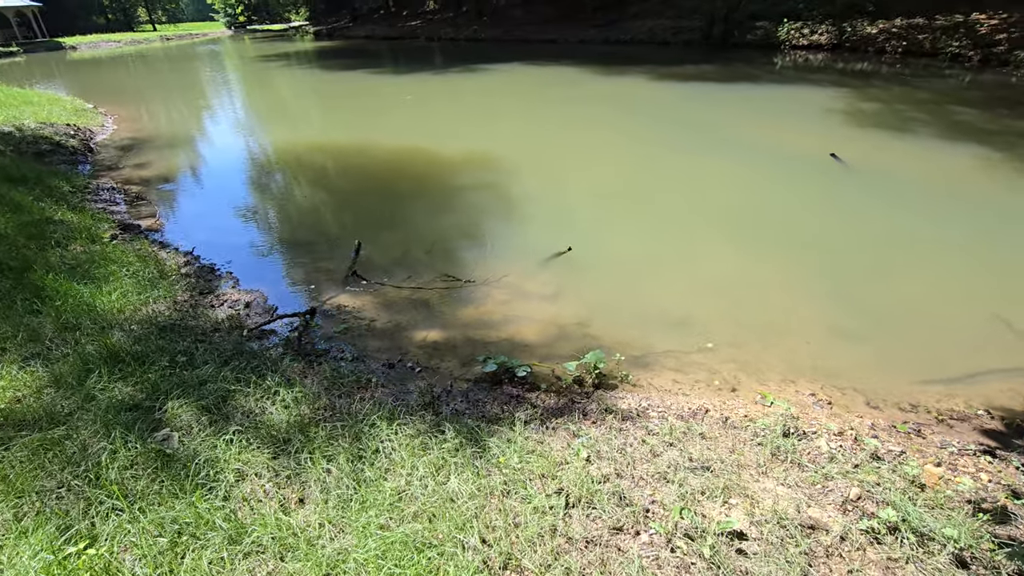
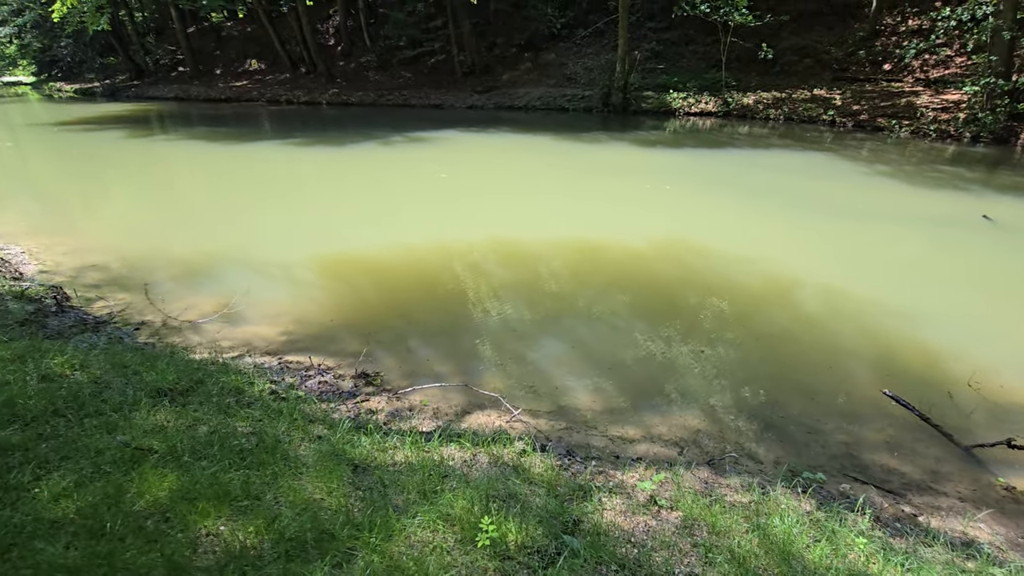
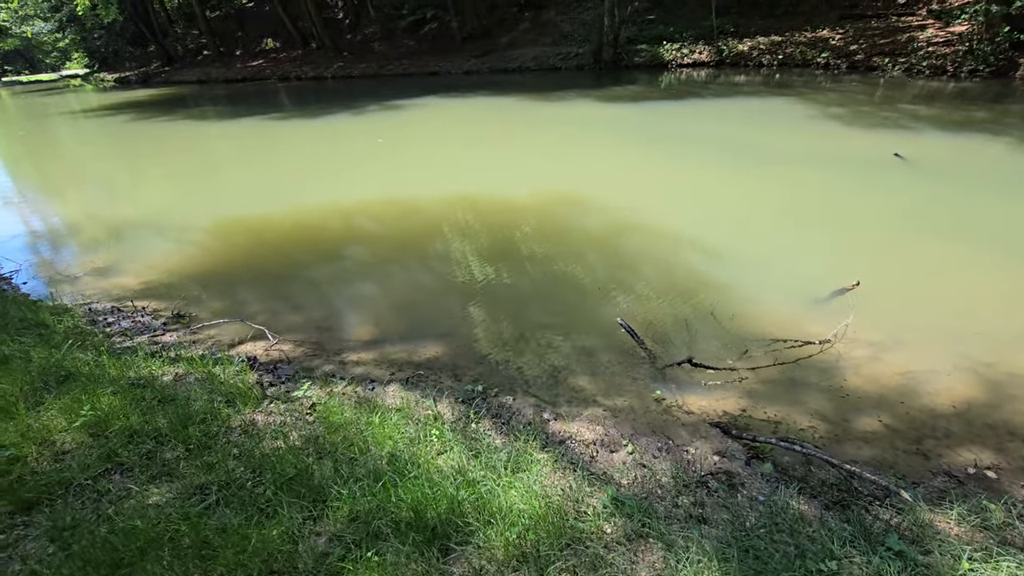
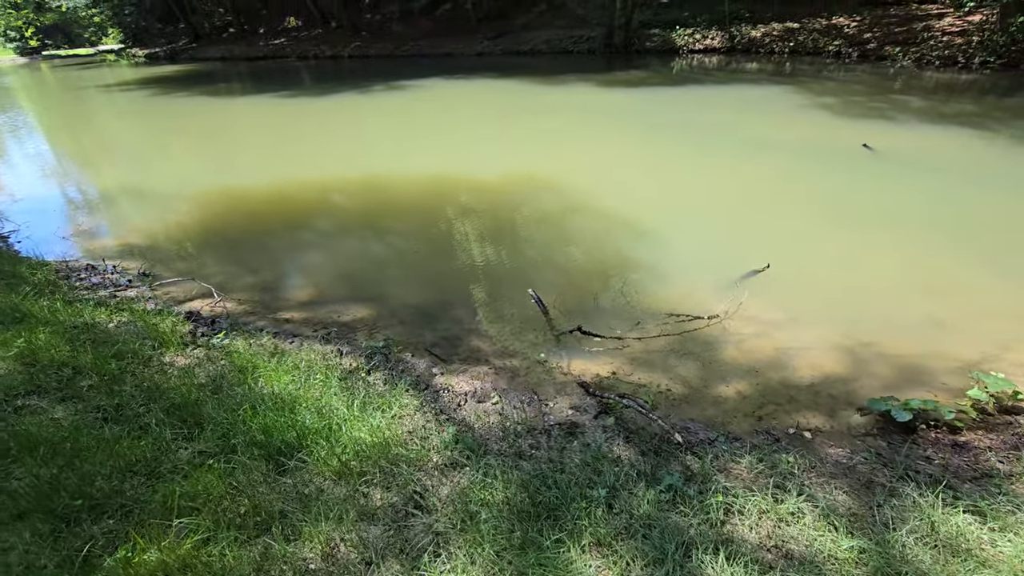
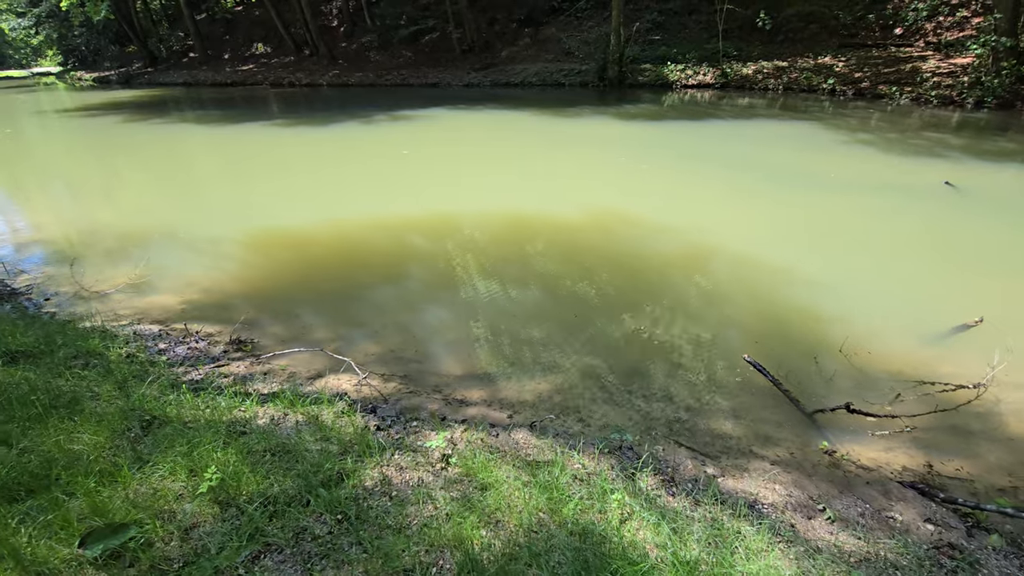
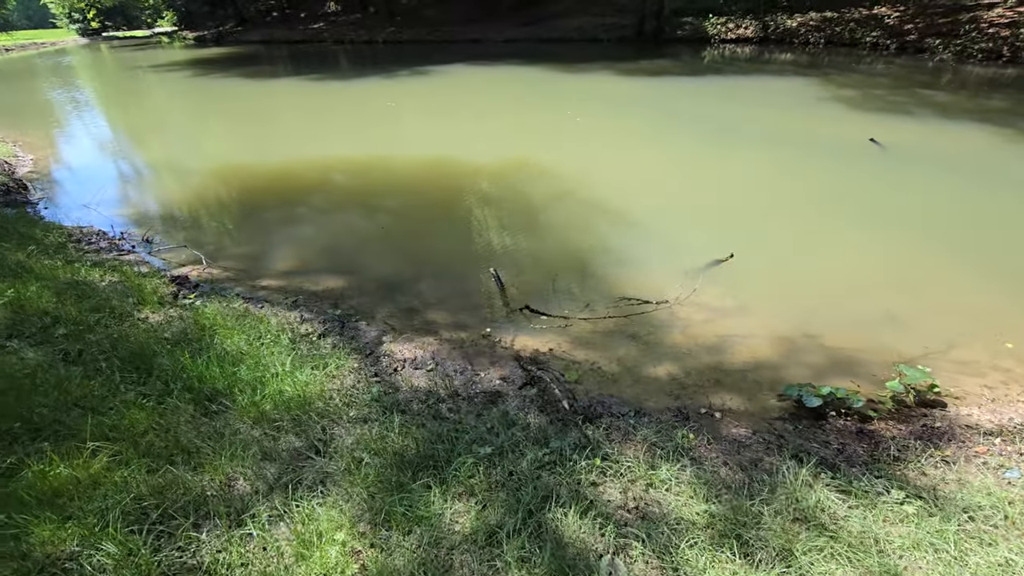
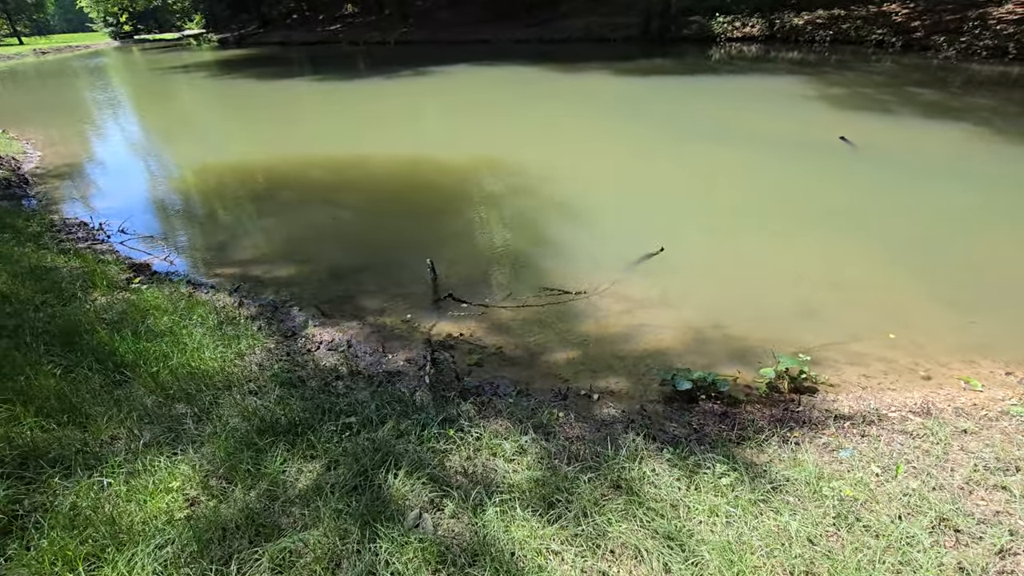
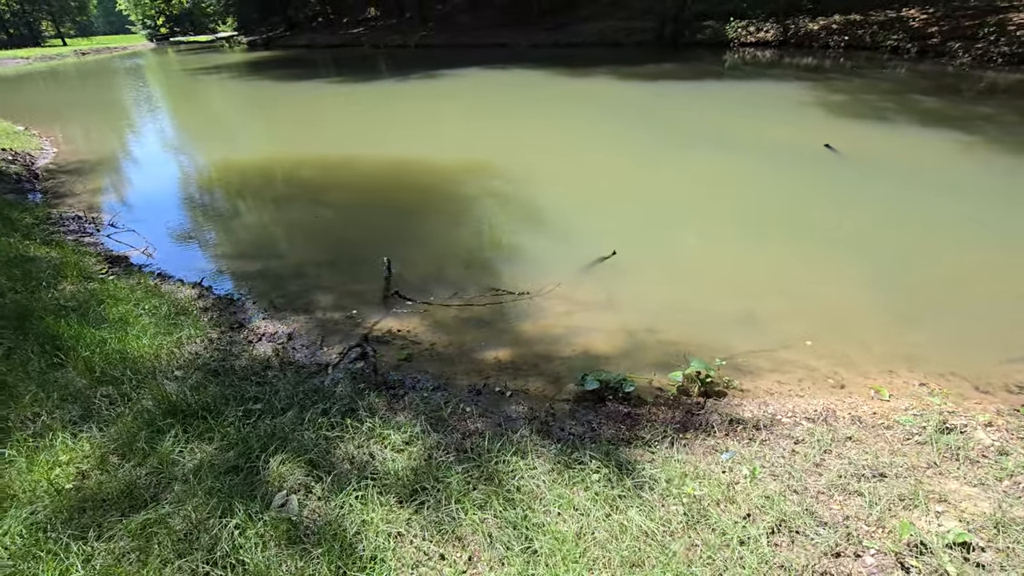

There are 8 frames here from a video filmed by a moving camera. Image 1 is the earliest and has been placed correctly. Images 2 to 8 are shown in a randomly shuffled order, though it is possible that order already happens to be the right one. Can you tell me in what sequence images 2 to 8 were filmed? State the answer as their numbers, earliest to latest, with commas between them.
8, 7, 6, 4, 3, 5, 2
